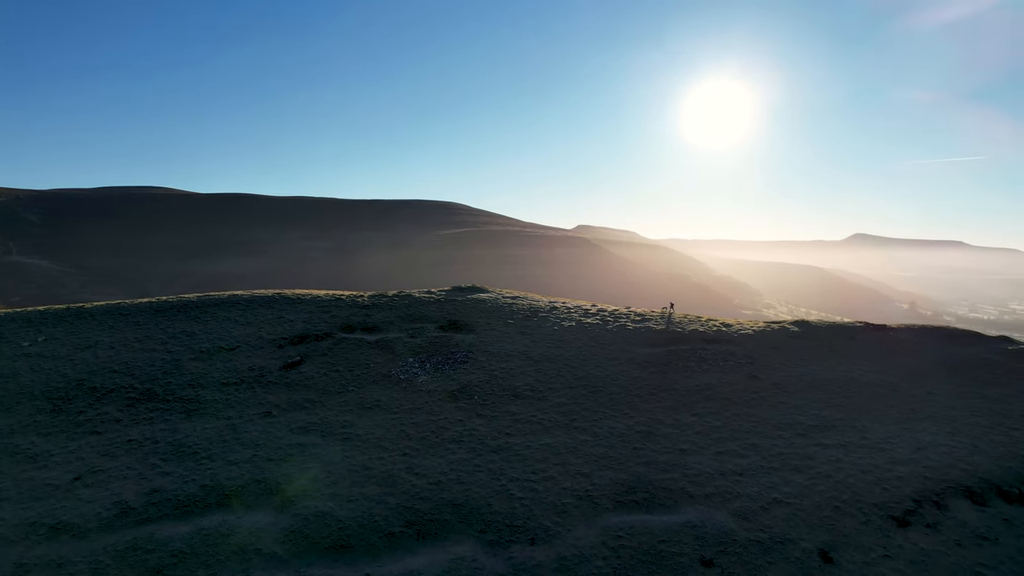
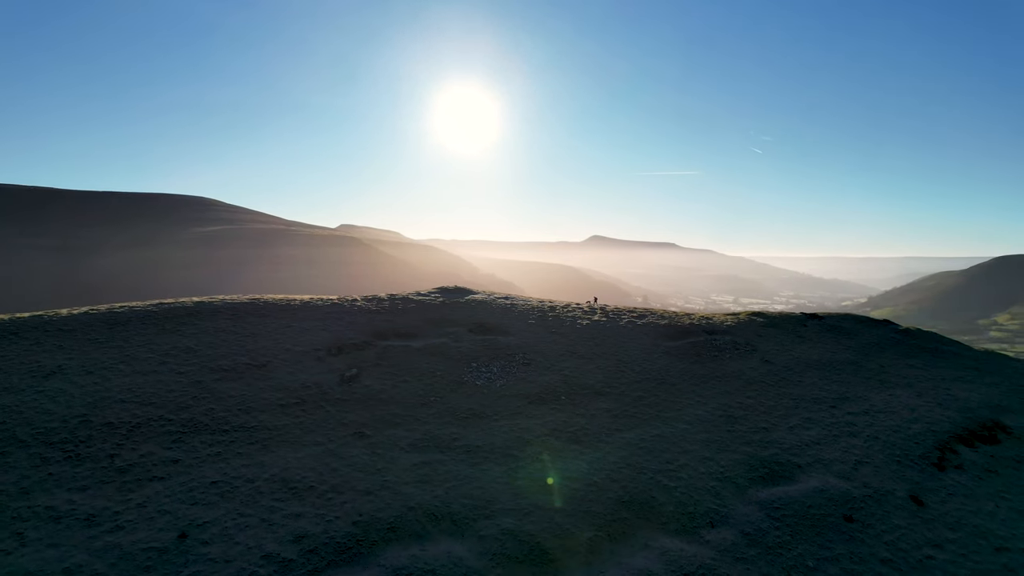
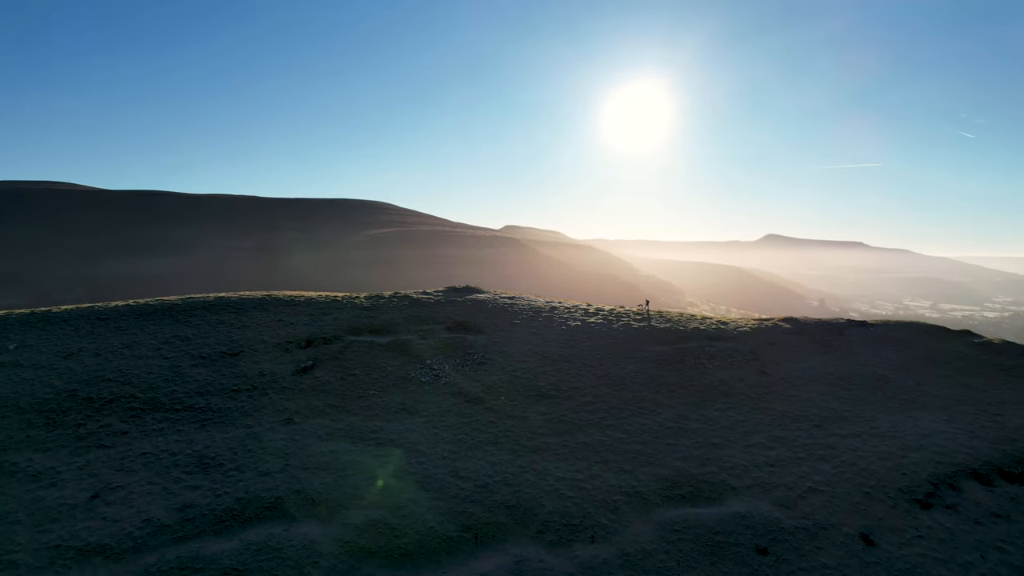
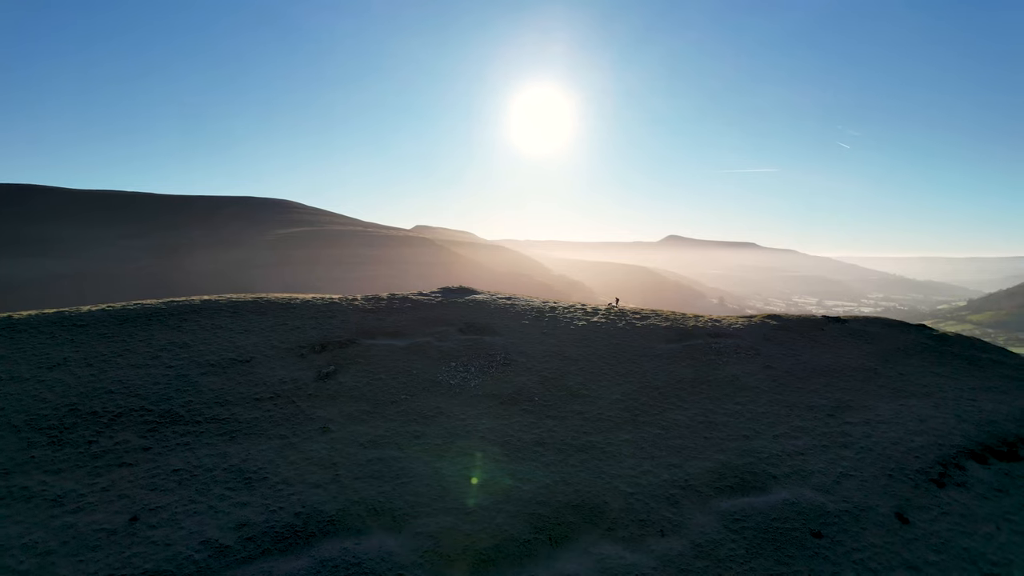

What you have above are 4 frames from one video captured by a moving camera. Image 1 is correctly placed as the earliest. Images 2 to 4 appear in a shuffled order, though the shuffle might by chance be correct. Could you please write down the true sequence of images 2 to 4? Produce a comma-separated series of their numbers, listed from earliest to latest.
3, 4, 2
